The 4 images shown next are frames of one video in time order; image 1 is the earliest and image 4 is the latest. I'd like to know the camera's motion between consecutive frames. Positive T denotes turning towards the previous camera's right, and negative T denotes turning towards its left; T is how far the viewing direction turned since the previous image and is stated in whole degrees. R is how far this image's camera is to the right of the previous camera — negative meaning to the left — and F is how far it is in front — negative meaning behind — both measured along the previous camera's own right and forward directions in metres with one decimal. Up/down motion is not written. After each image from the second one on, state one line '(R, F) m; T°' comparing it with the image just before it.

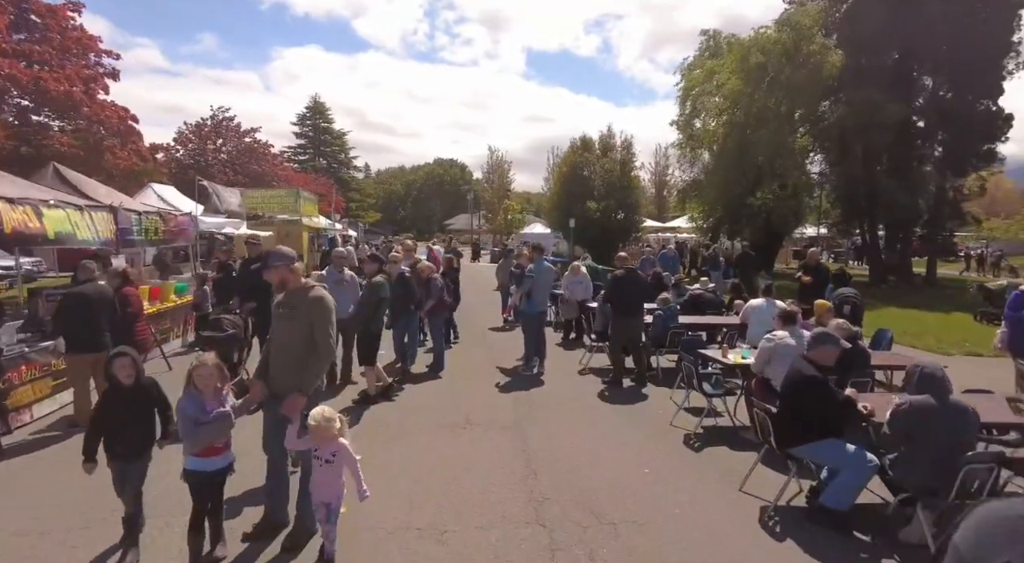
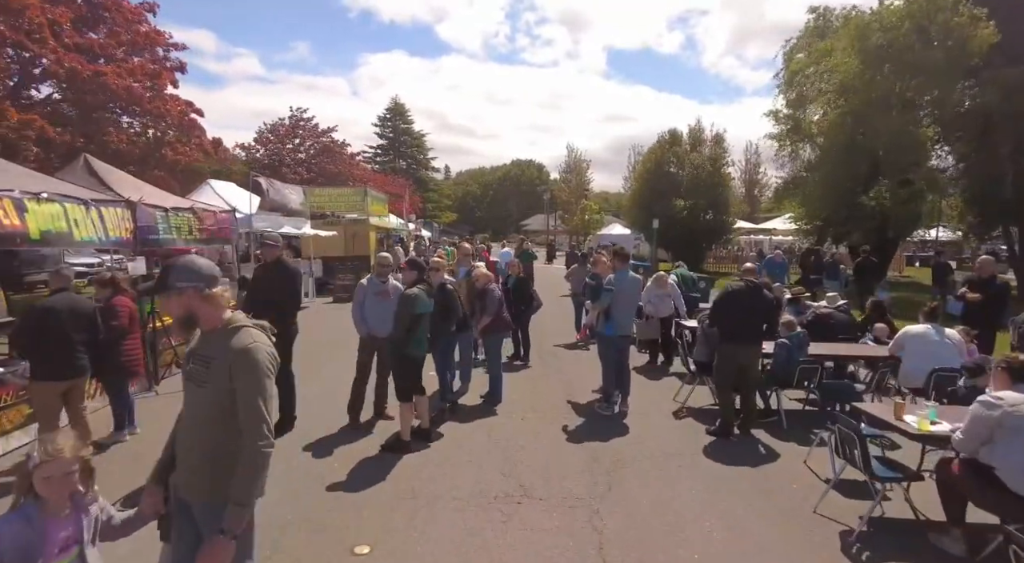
(0.0, +1.9) m; -8°
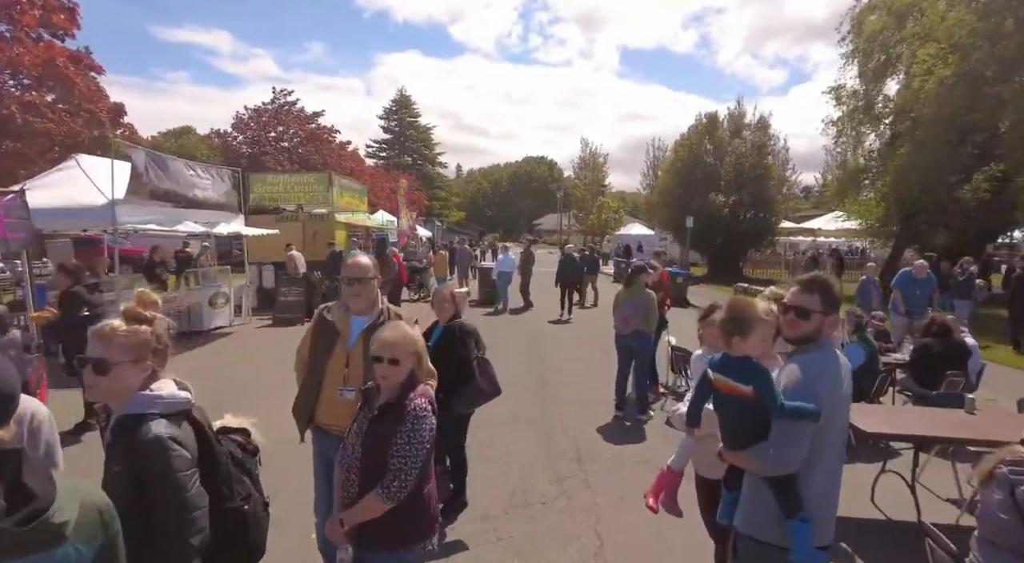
(+0.2, +4.9) m; -1°
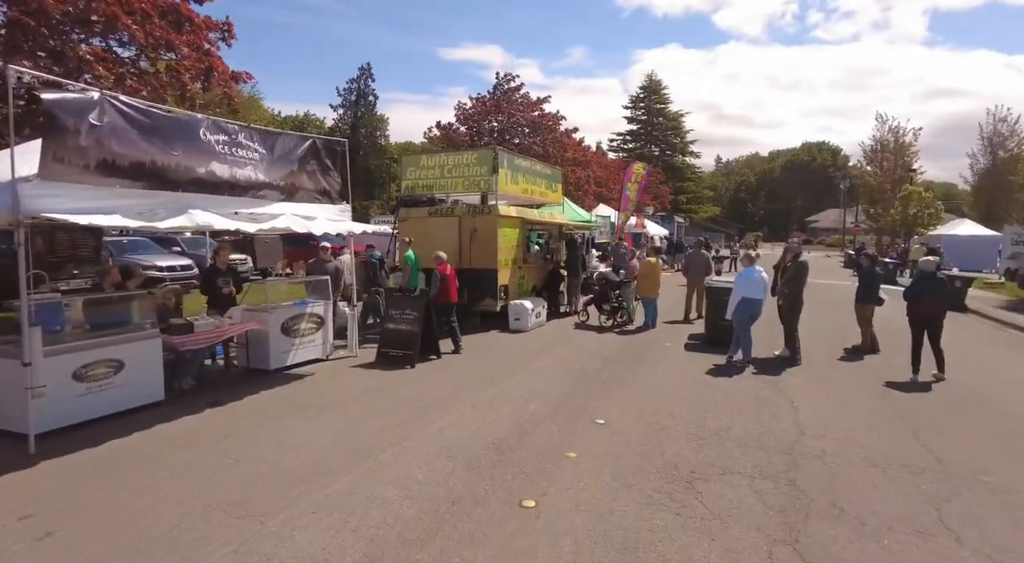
(+0.2, +6.1) m; -25°
